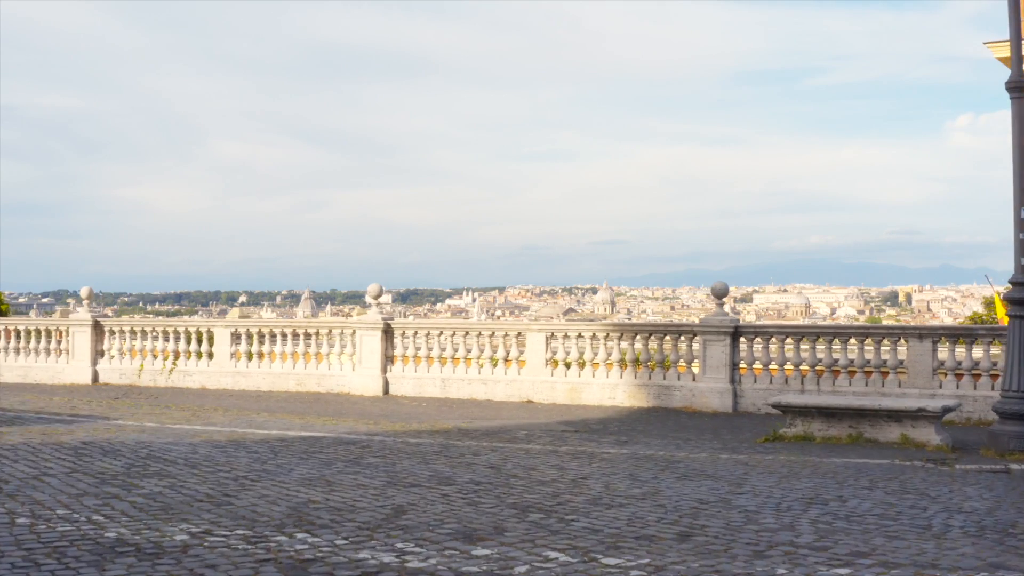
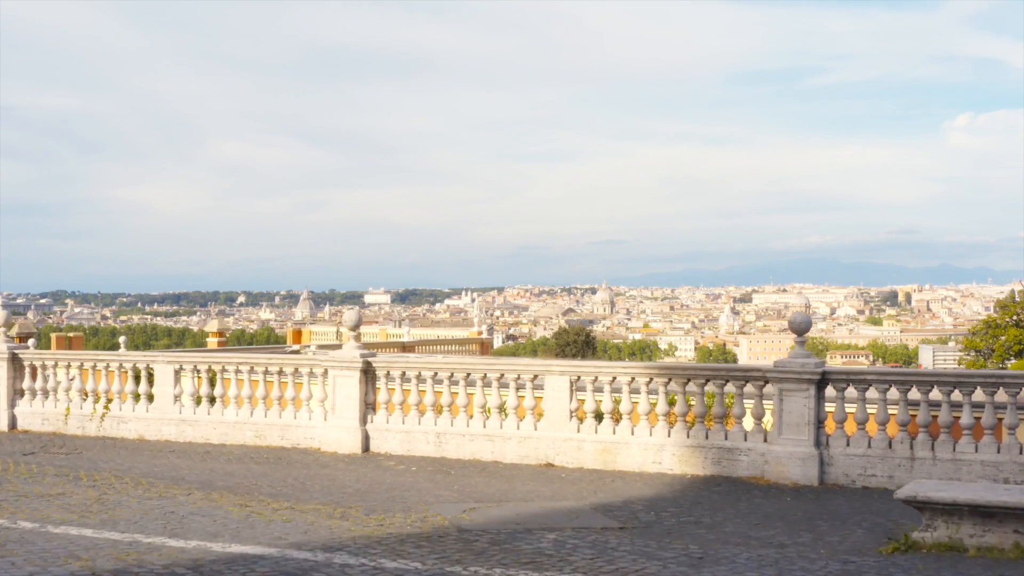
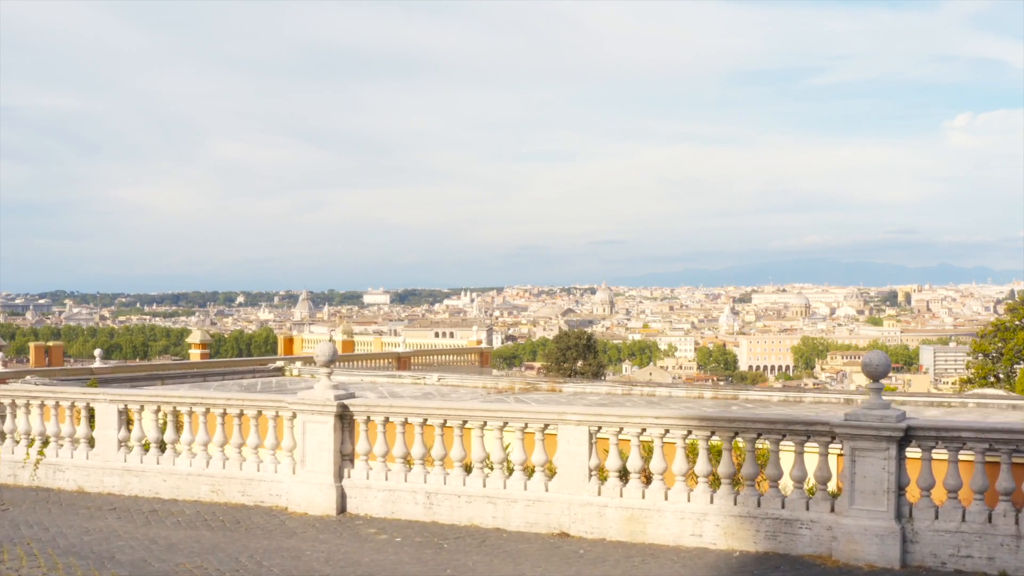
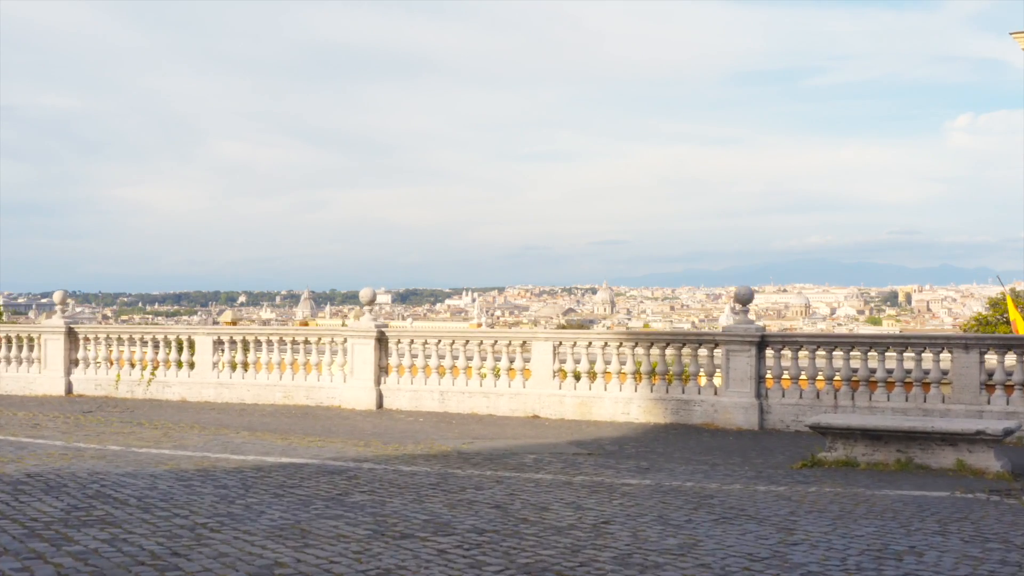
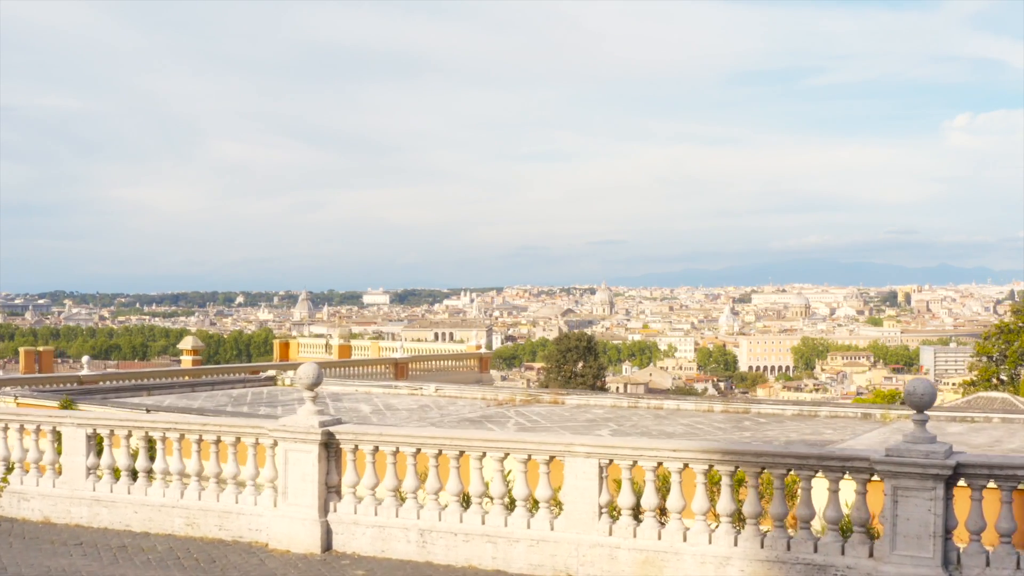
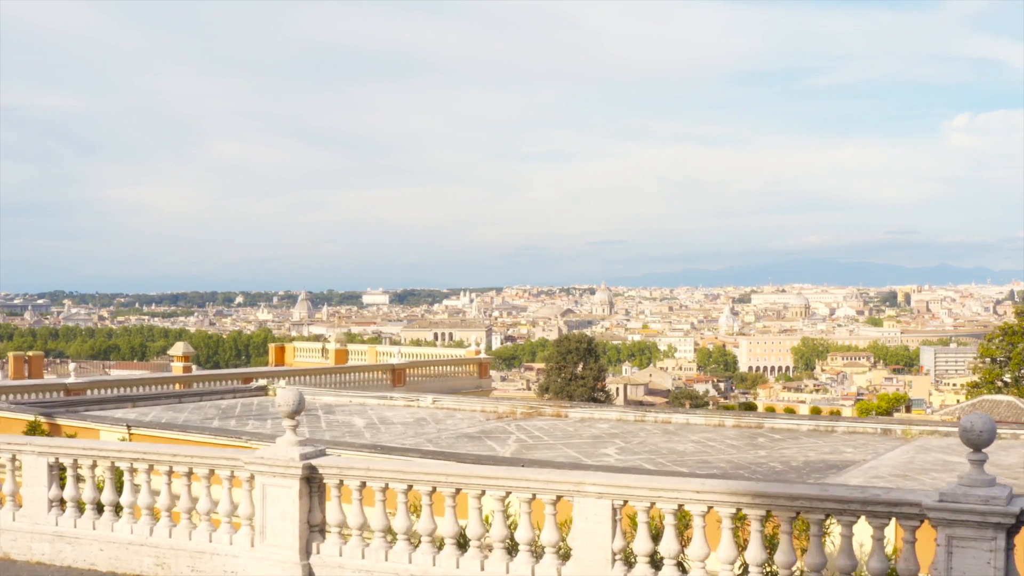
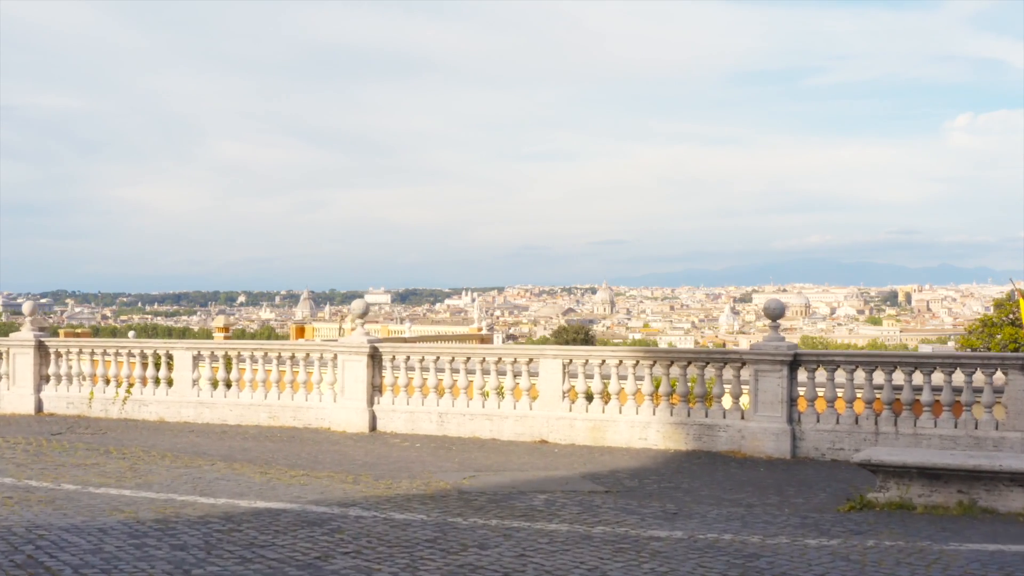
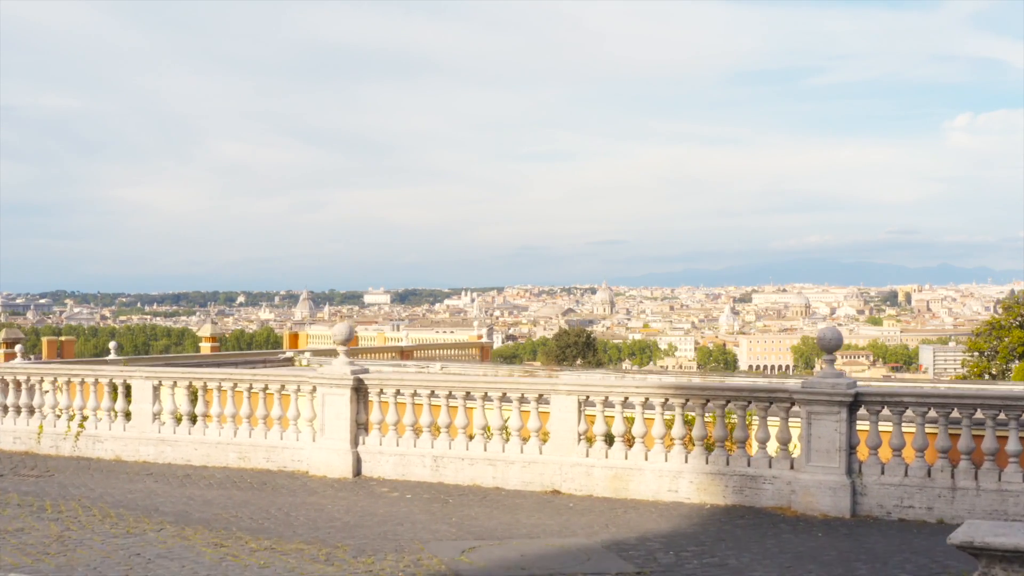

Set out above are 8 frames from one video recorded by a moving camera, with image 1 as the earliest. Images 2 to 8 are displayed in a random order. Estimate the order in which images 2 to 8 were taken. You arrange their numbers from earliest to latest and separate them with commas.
4, 7, 2, 8, 3, 5, 6
